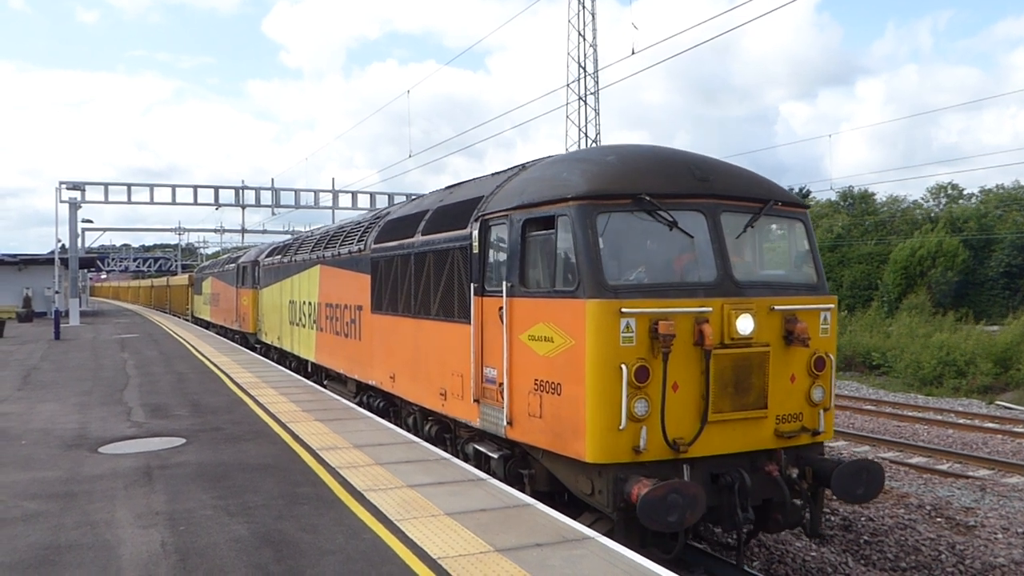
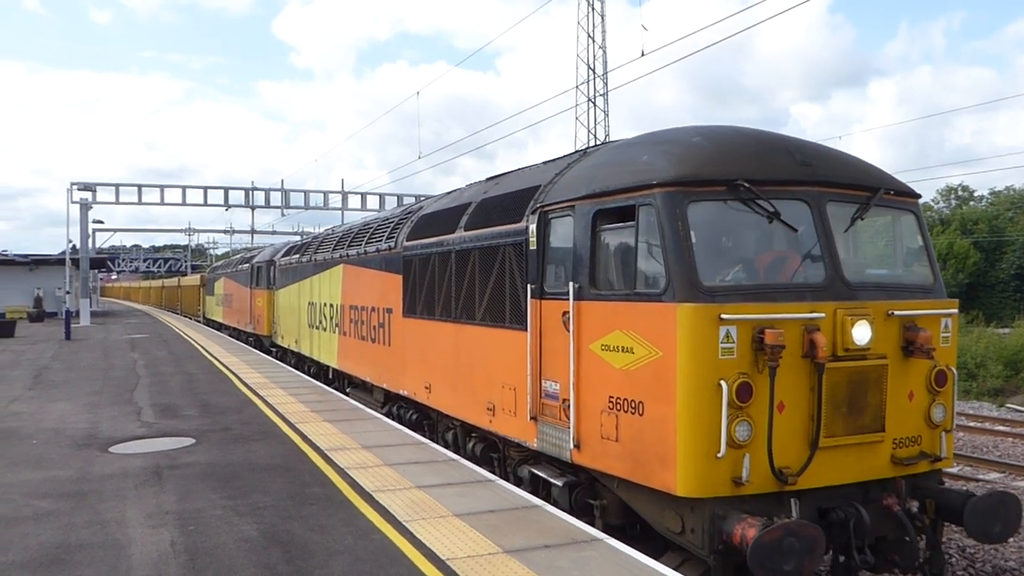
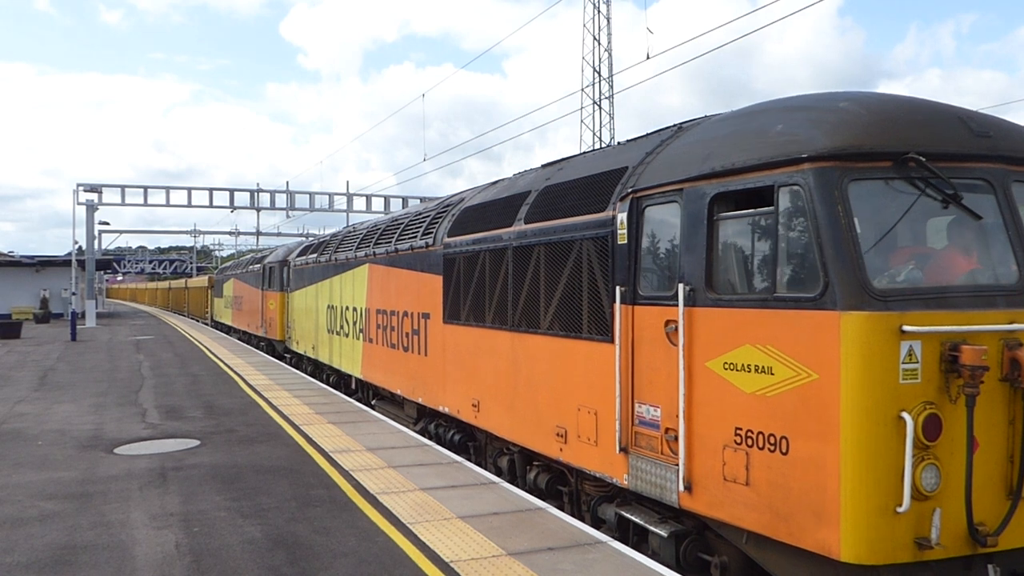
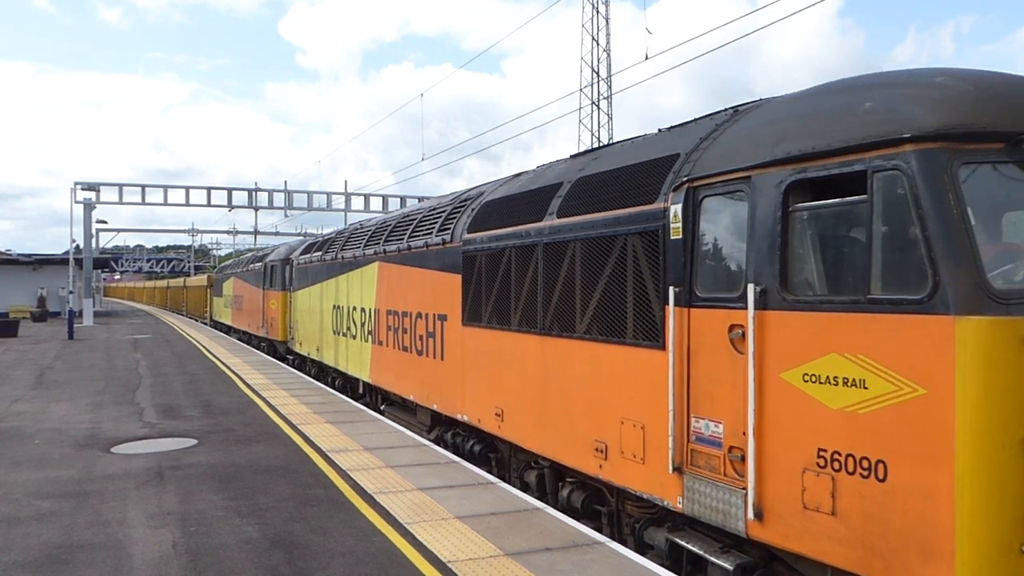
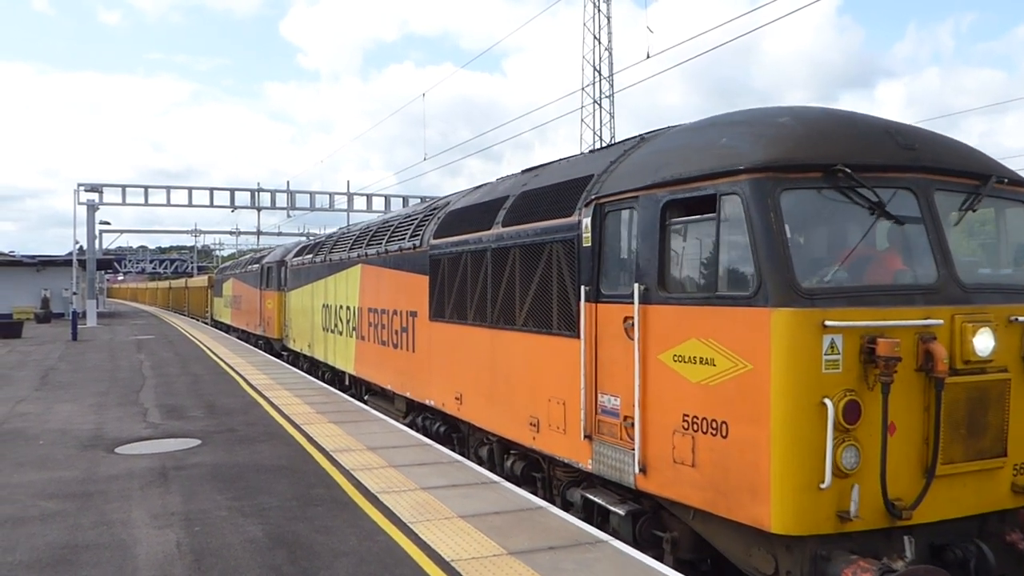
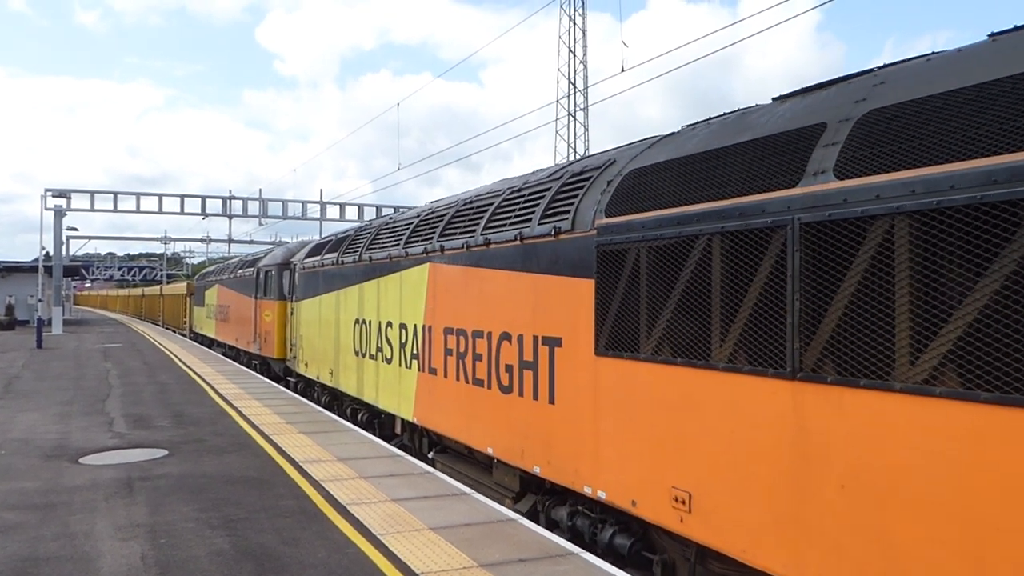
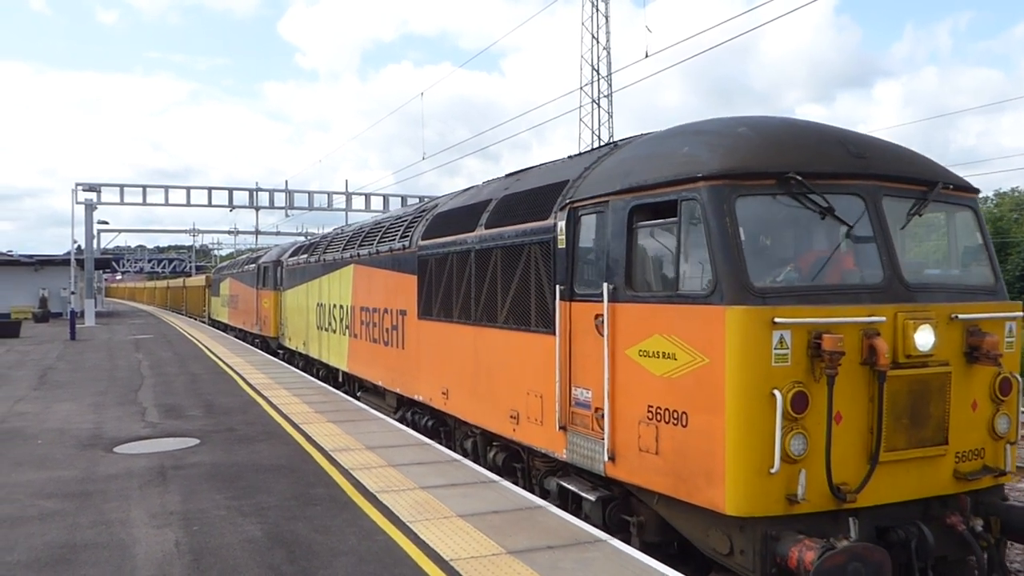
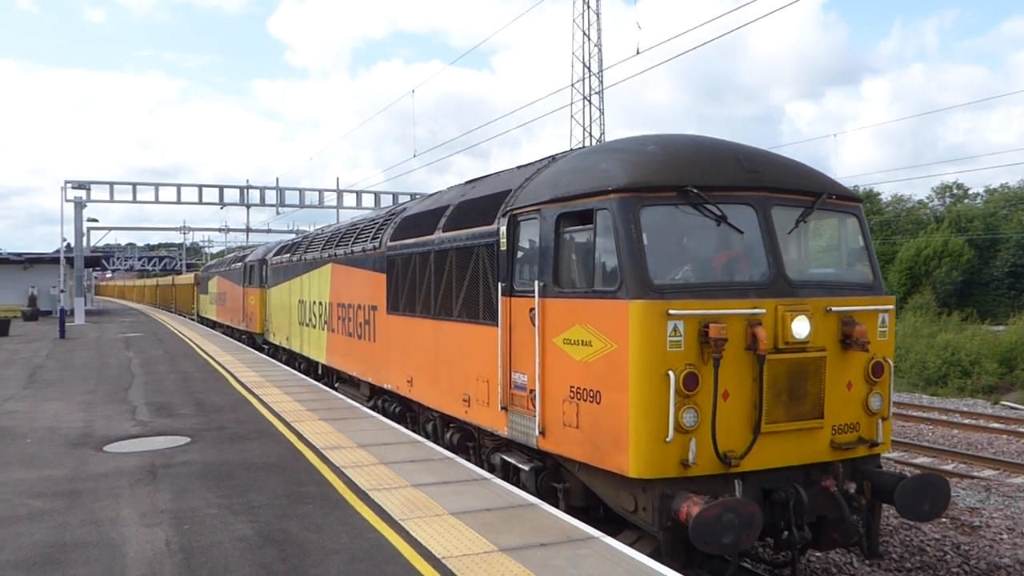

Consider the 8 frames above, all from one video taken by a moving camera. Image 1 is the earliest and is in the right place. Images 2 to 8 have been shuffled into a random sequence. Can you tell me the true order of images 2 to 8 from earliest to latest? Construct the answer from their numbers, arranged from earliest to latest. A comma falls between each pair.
8, 2, 7, 5, 3, 4, 6
